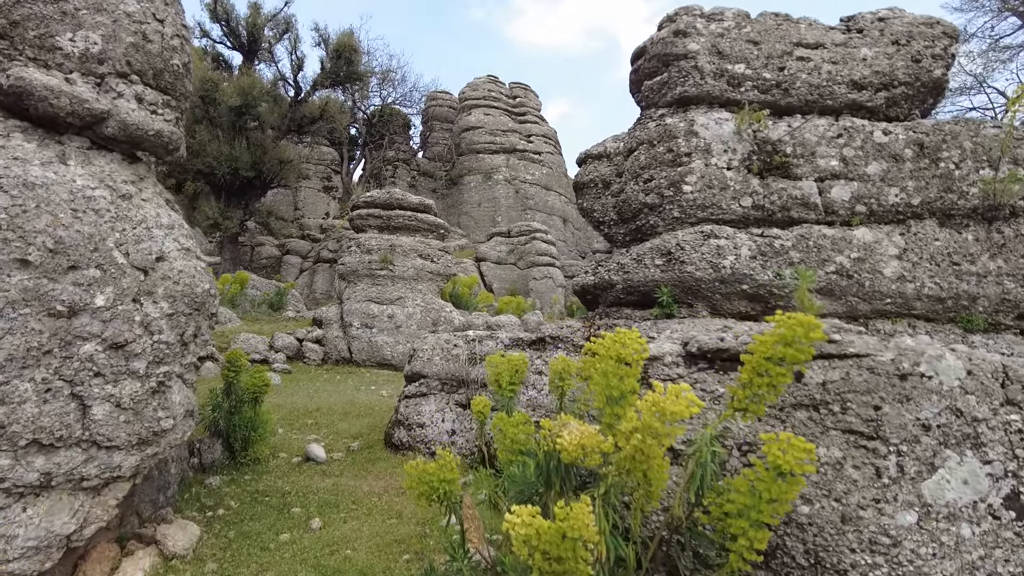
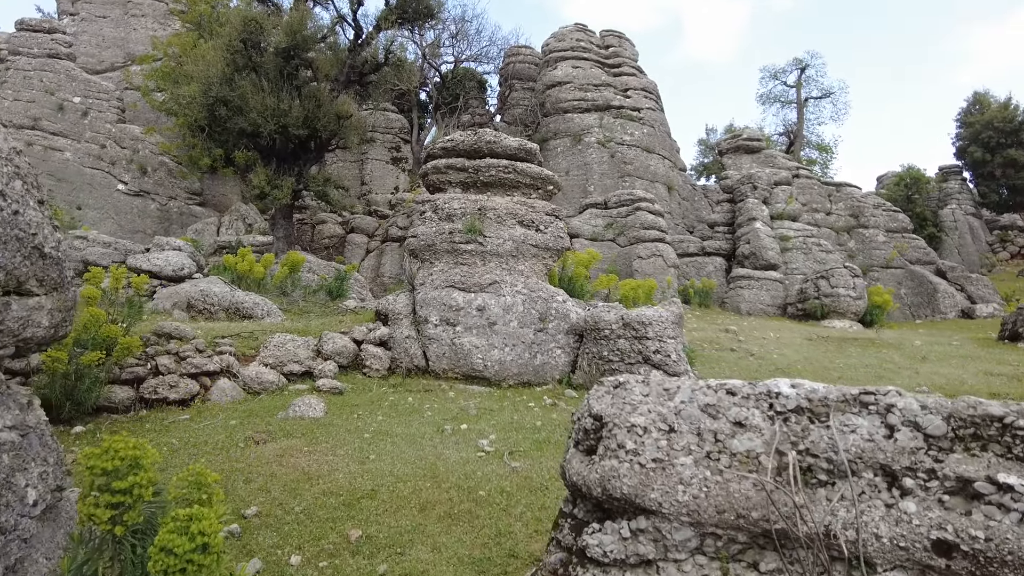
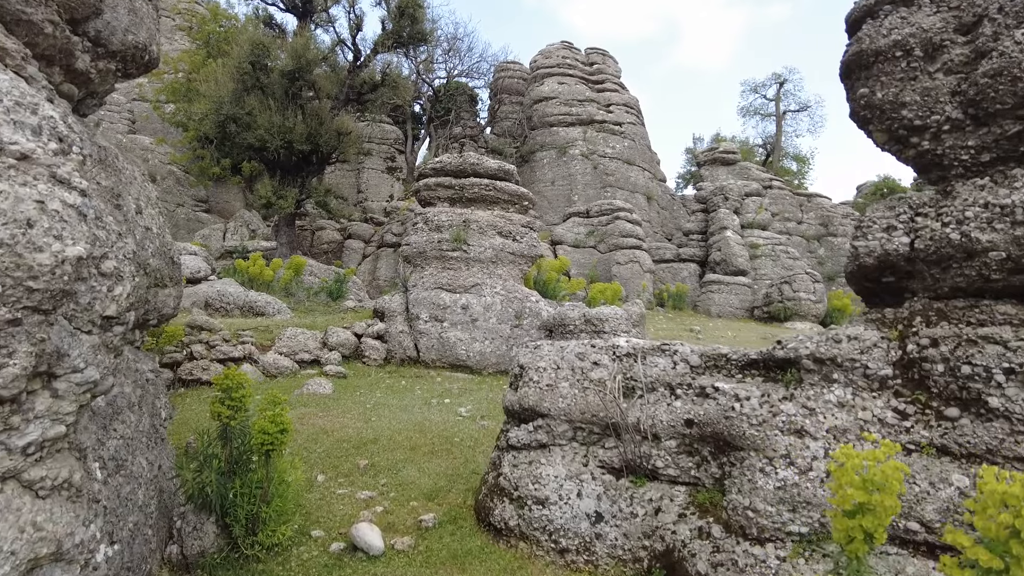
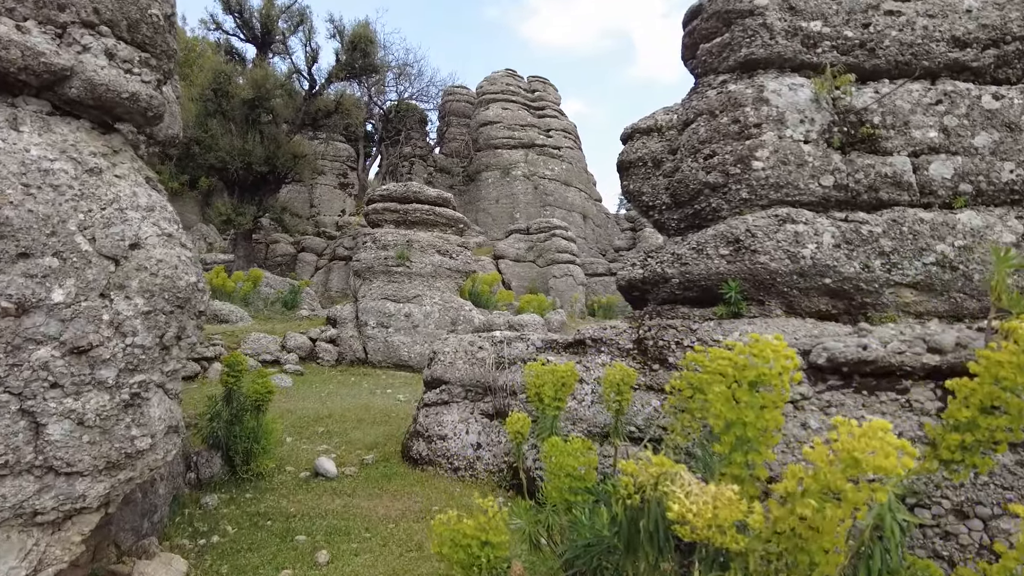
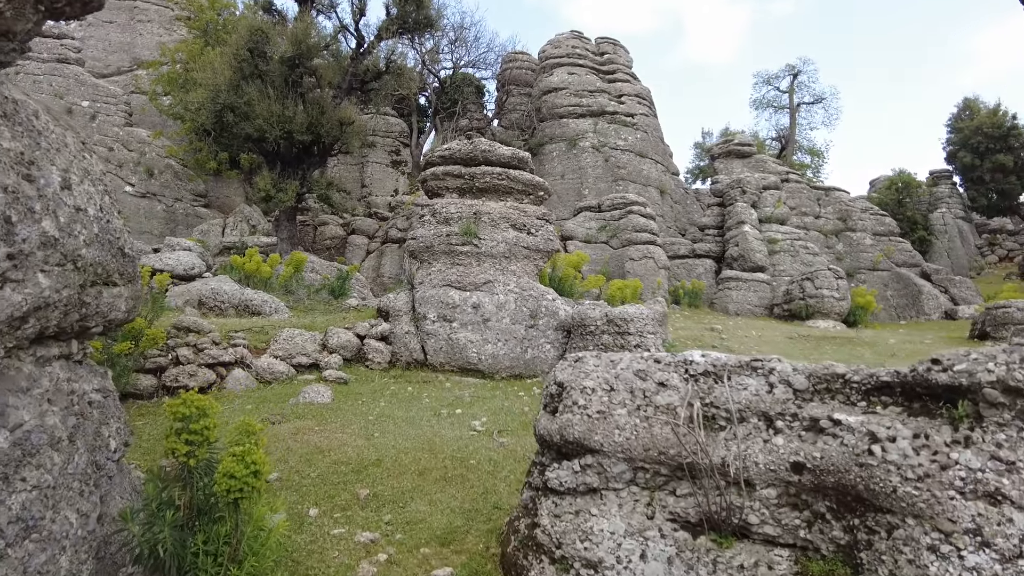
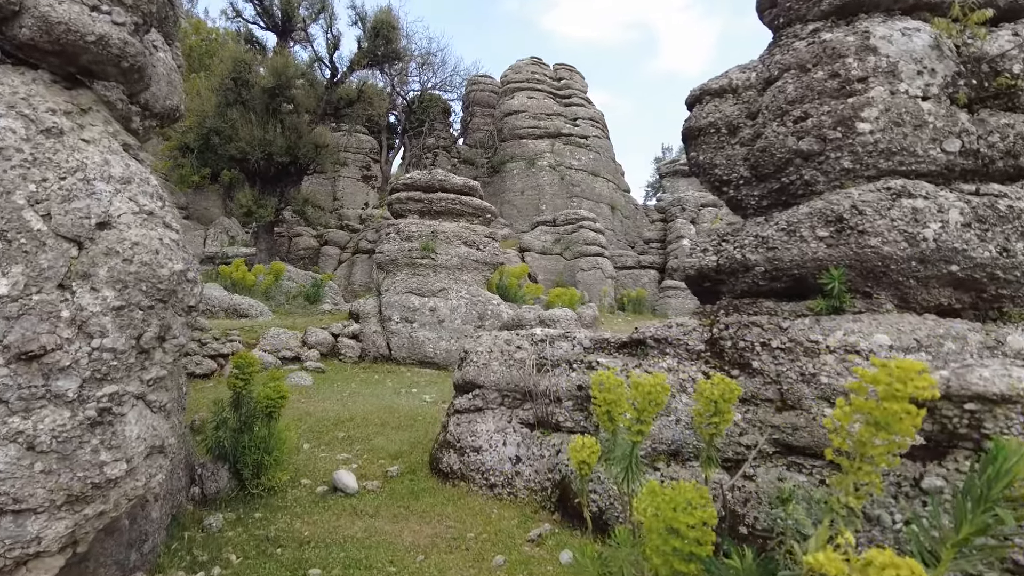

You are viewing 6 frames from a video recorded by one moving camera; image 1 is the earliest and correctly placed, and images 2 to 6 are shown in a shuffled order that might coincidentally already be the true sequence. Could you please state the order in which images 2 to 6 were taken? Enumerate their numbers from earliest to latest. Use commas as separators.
4, 6, 3, 5, 2
